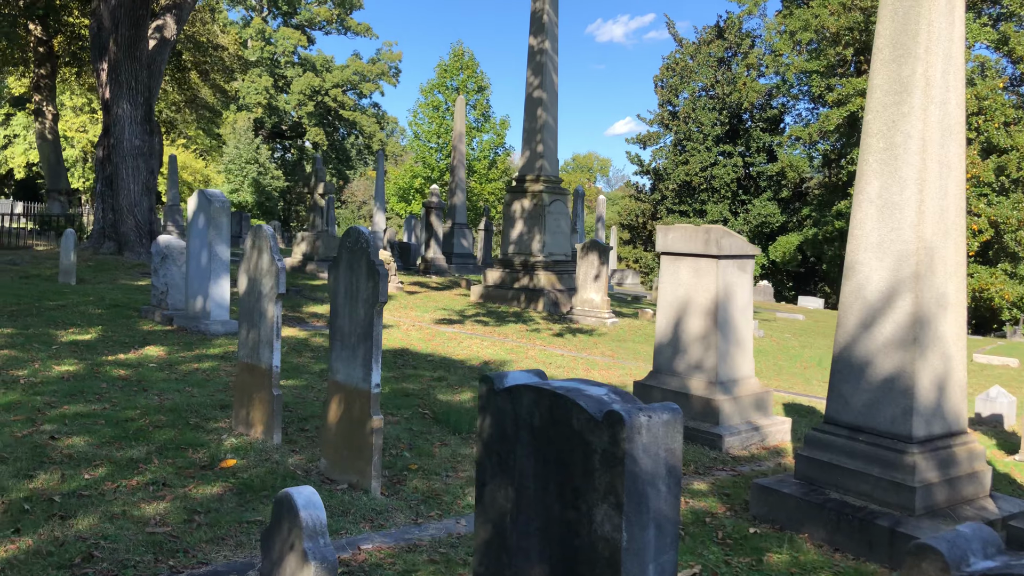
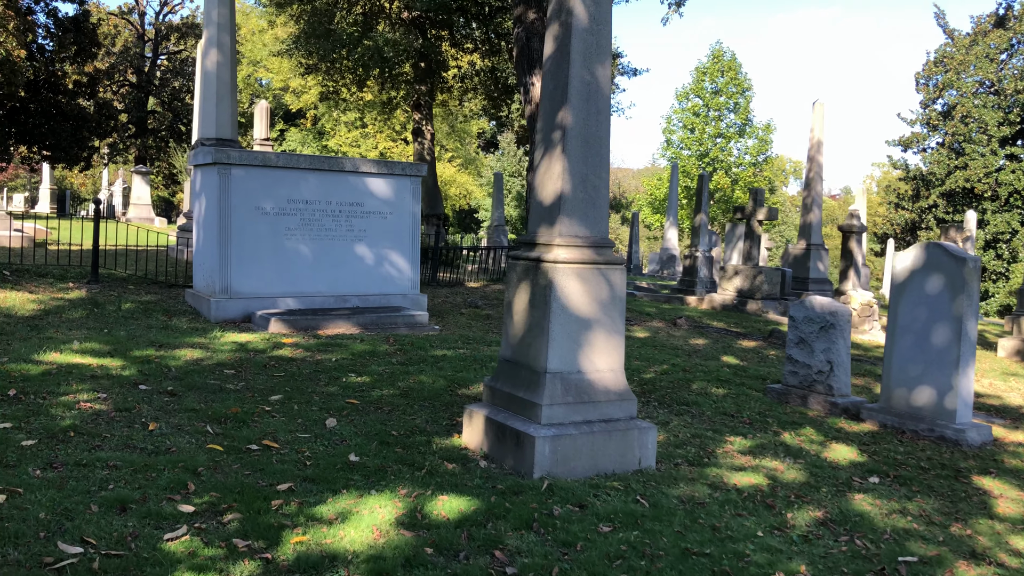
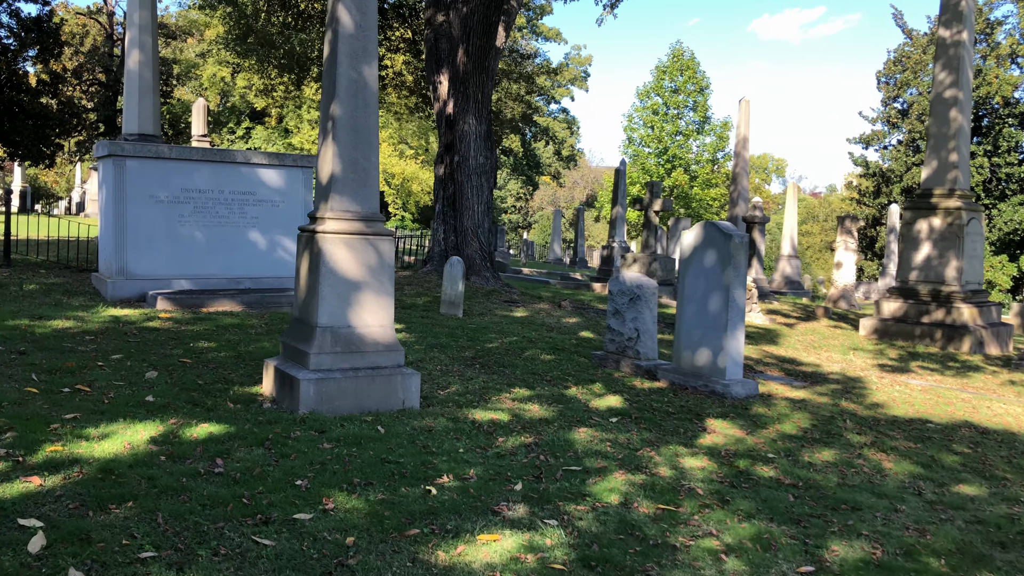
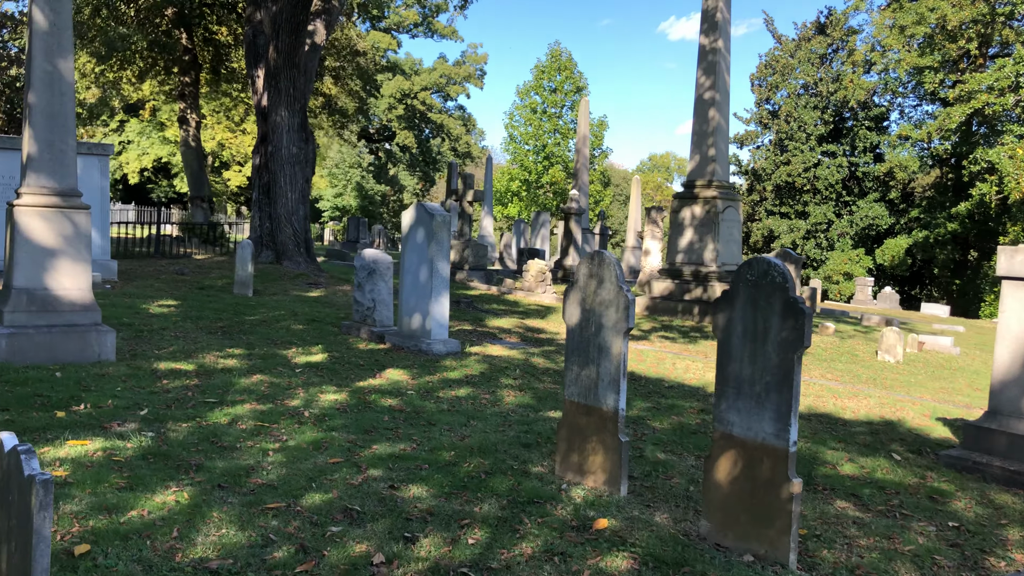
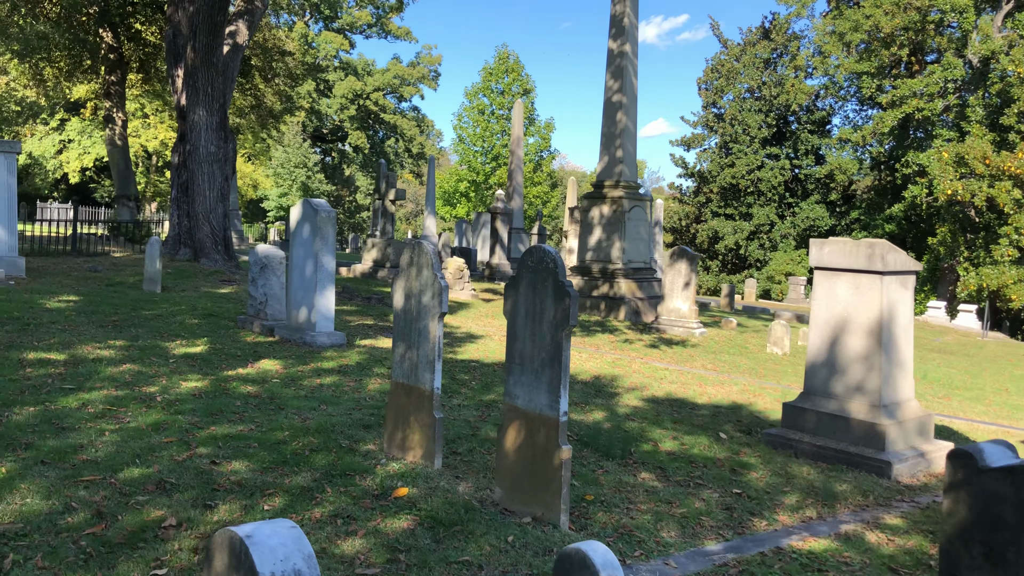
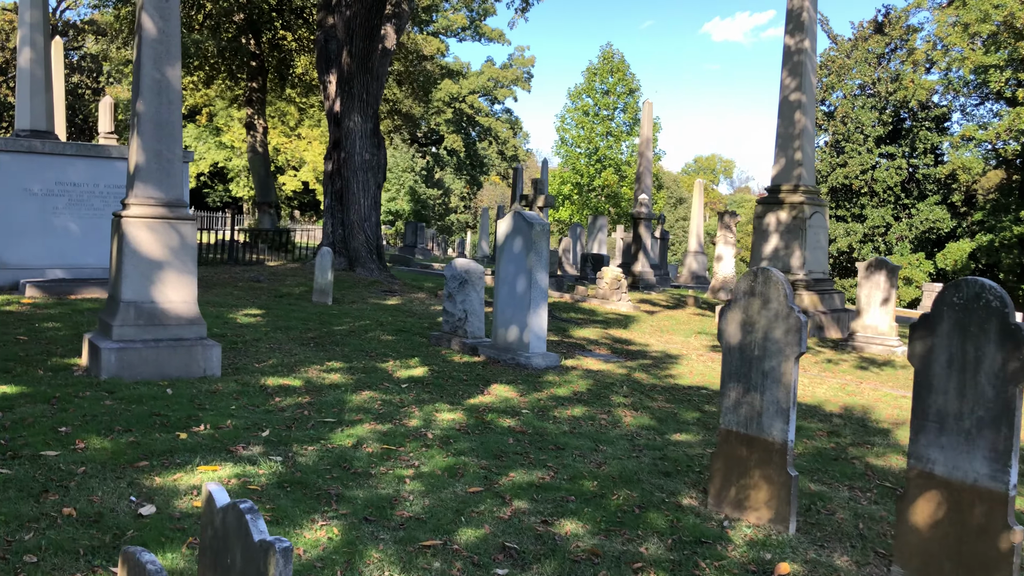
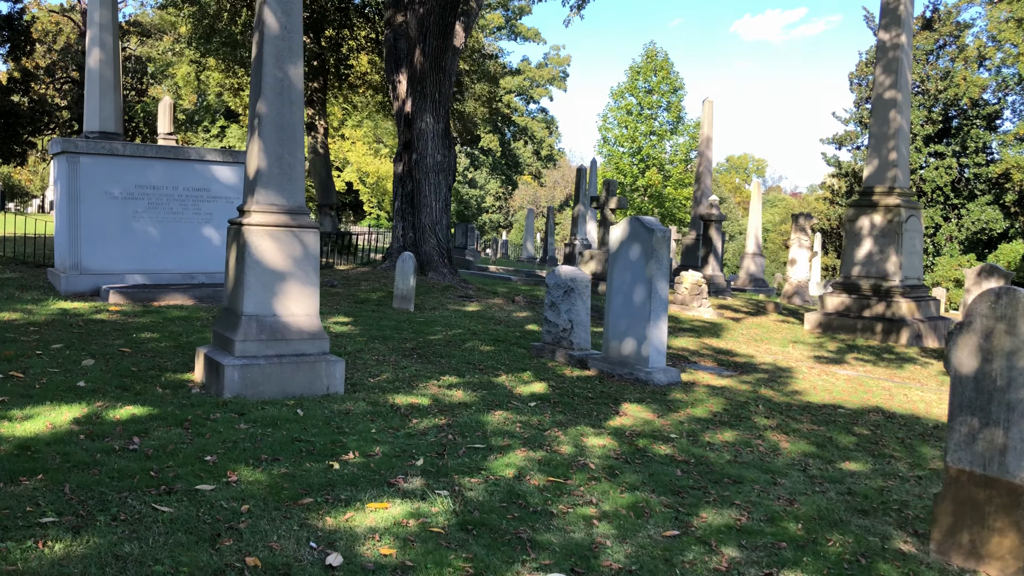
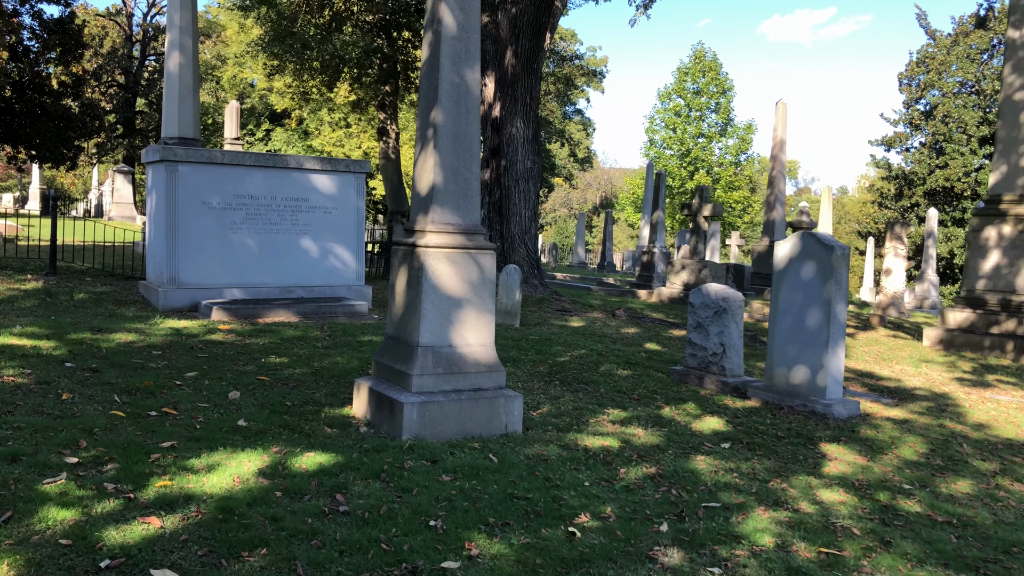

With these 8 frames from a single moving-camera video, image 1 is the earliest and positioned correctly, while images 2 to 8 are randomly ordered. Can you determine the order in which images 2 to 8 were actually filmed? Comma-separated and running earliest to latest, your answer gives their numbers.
5, 4, 6, 7, 3, 8, 2
